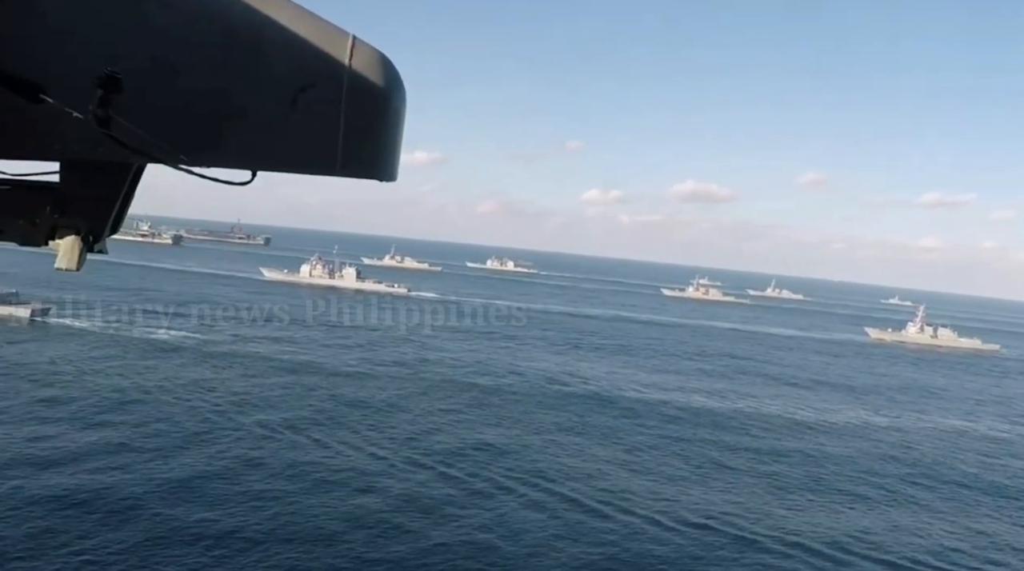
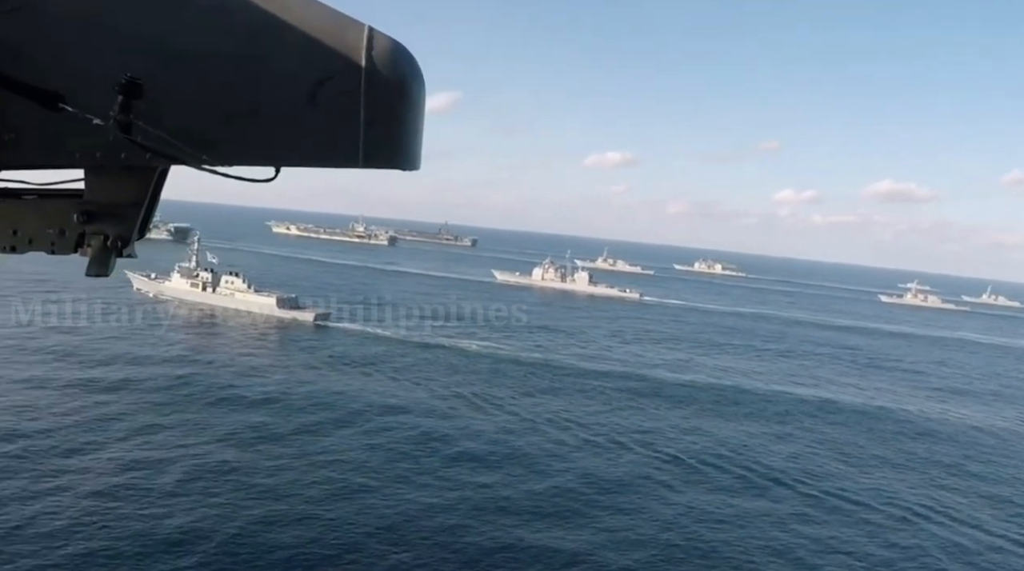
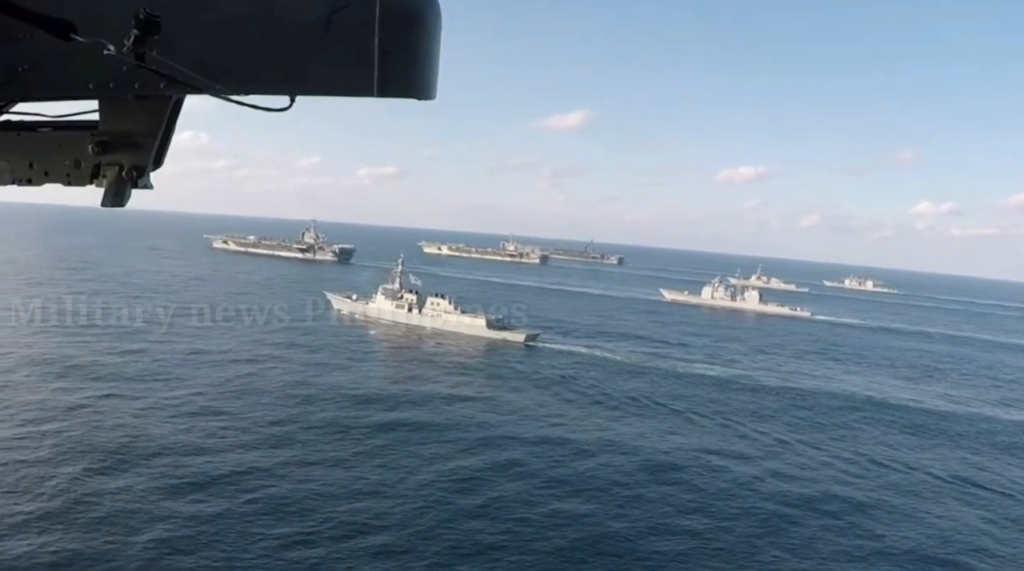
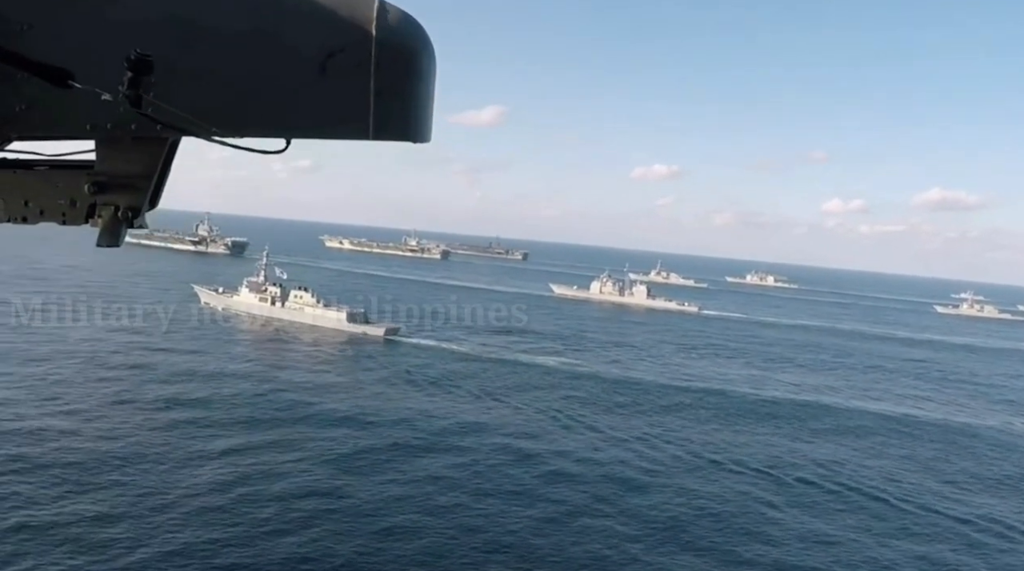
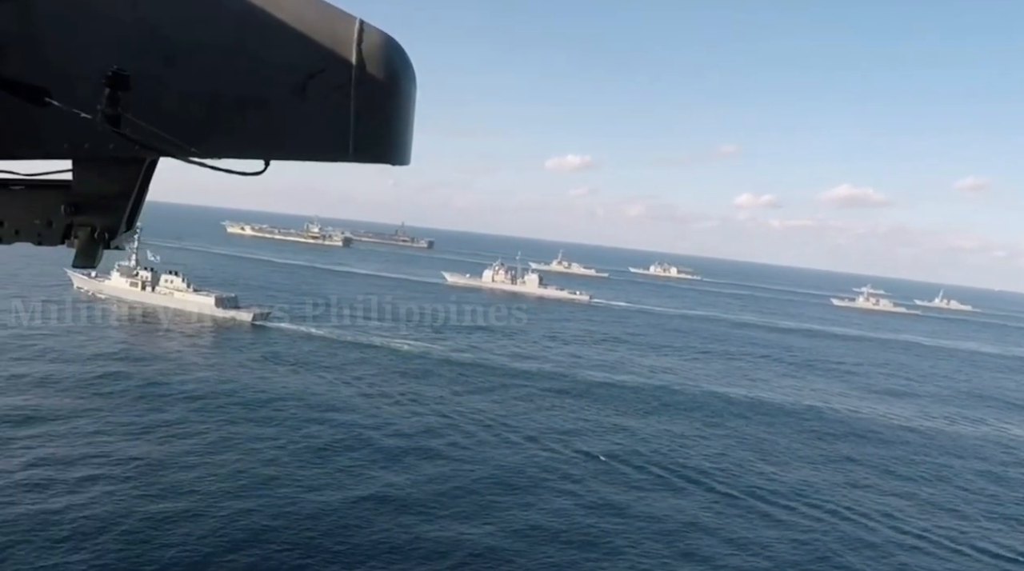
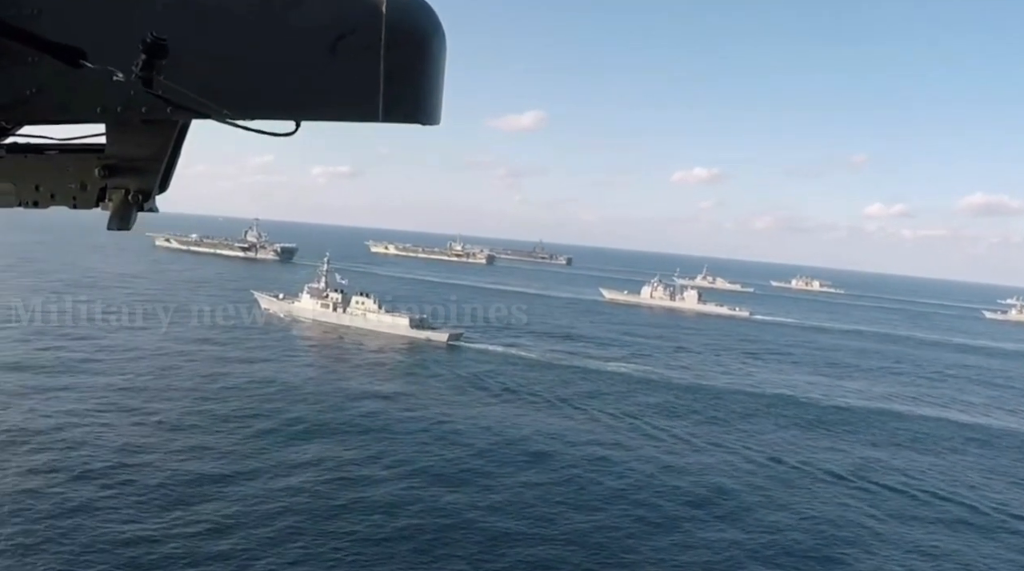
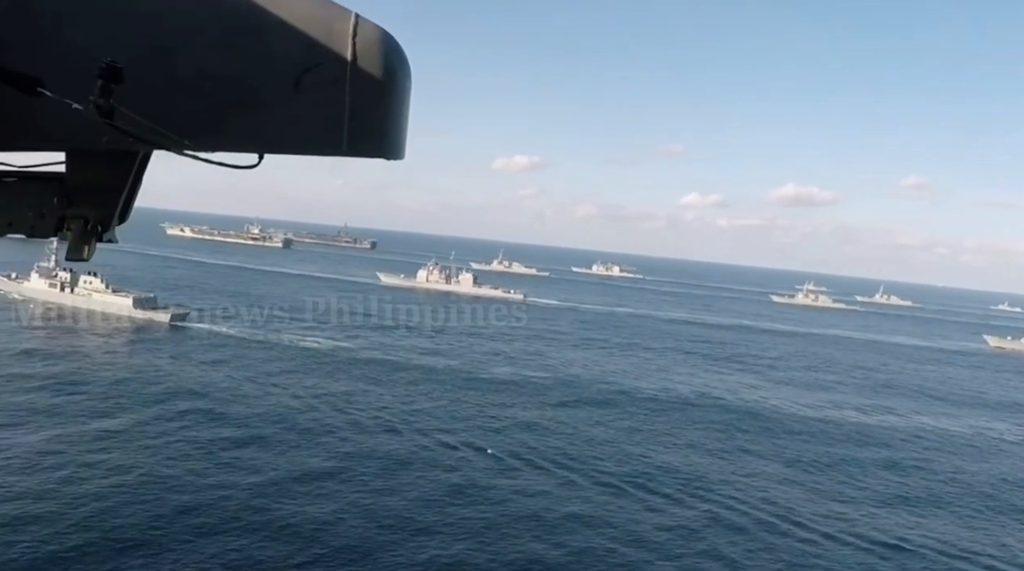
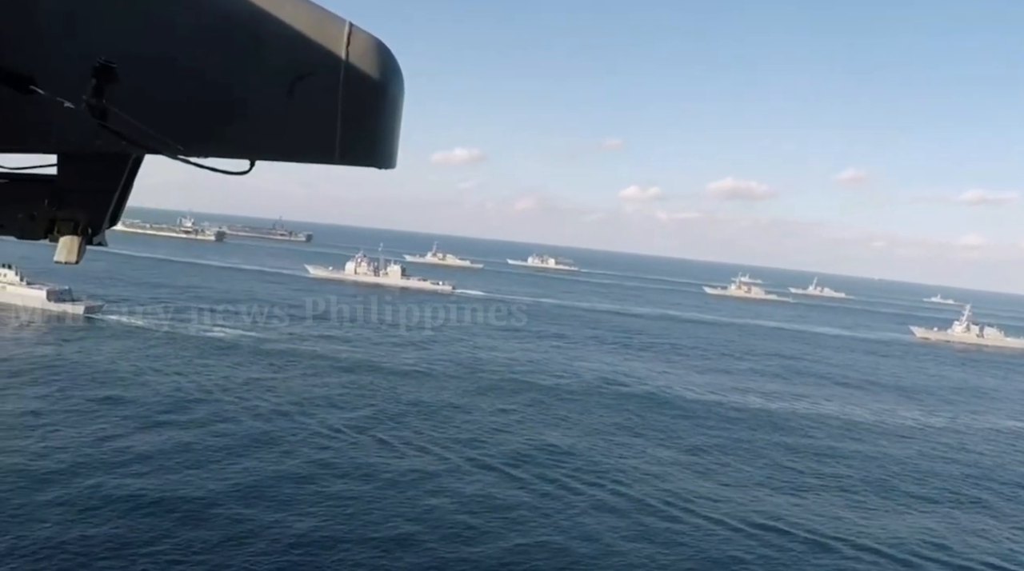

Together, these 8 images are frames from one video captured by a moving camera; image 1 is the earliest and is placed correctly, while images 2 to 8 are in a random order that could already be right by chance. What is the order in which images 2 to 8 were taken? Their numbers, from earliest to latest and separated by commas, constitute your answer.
8, 7, 5, 2, 4, 6, 3
